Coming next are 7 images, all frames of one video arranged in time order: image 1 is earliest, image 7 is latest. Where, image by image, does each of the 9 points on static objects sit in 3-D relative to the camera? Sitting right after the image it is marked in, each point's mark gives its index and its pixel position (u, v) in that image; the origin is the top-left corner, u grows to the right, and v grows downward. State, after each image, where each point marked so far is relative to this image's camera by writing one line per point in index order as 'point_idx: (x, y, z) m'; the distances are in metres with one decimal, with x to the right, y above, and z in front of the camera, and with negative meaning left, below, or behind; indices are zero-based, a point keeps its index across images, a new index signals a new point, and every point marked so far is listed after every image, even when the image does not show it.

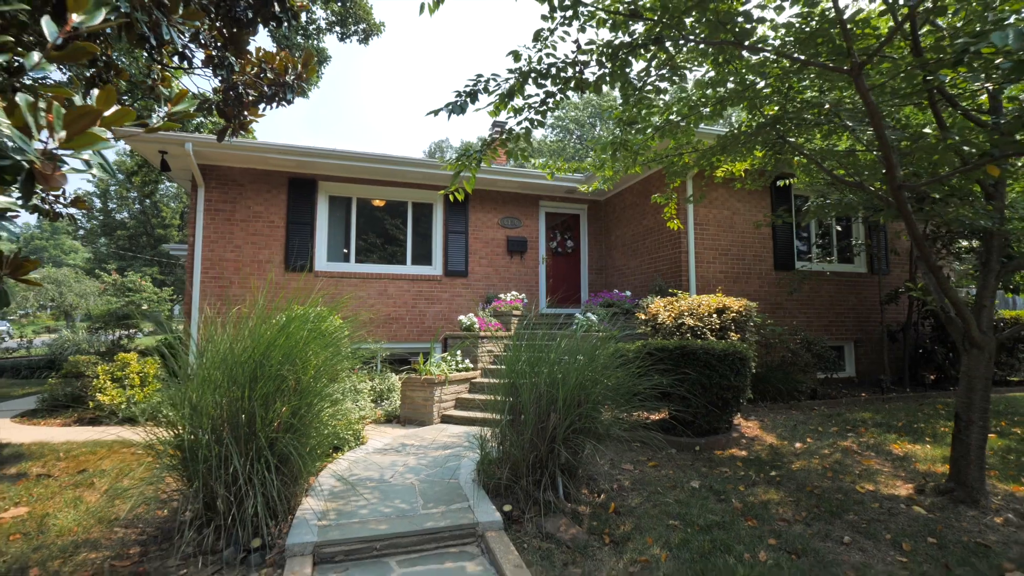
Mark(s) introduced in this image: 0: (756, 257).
0: (+5.2, +0.7, +8.4) m
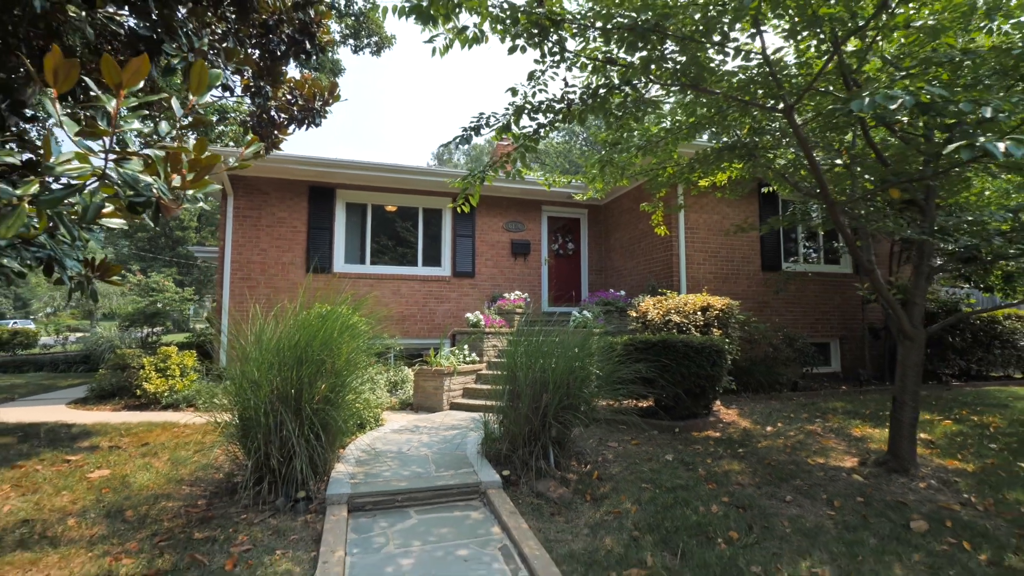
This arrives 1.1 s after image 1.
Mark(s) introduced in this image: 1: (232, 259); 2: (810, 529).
0: (+5.3, +0.7, +9.0) m
1: (-6.4, +0.7, +8.9) m
2: (+2.5, -2.1, +3.4) m
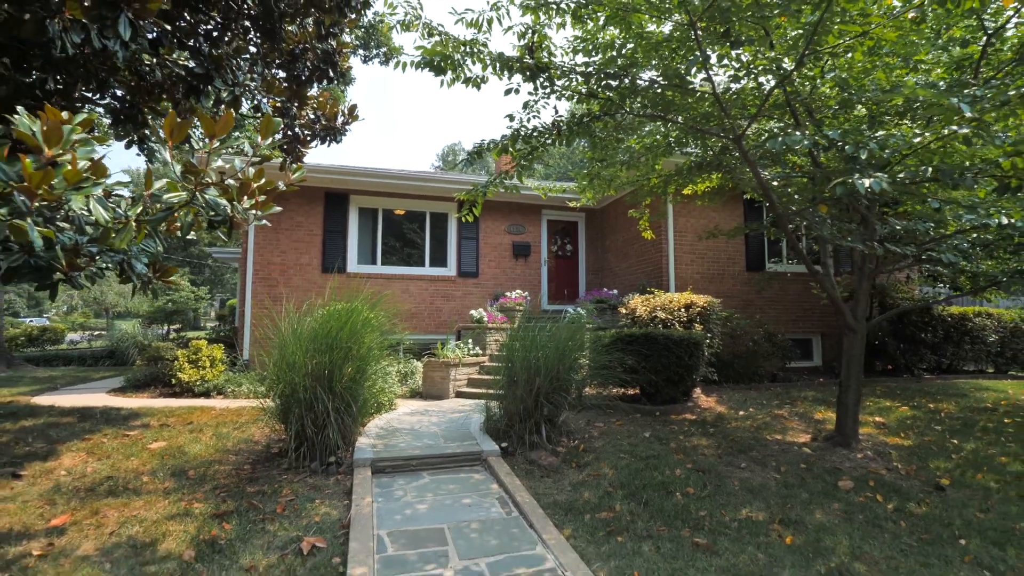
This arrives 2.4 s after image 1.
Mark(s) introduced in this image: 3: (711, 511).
0: (+5.3, +0.7, +9.7) m
1: (-6.4, +0.7, +9.7) m
2: (+2.5, -2.0, +4.0) m
3: (+1.8, -2.1, +3.6) m
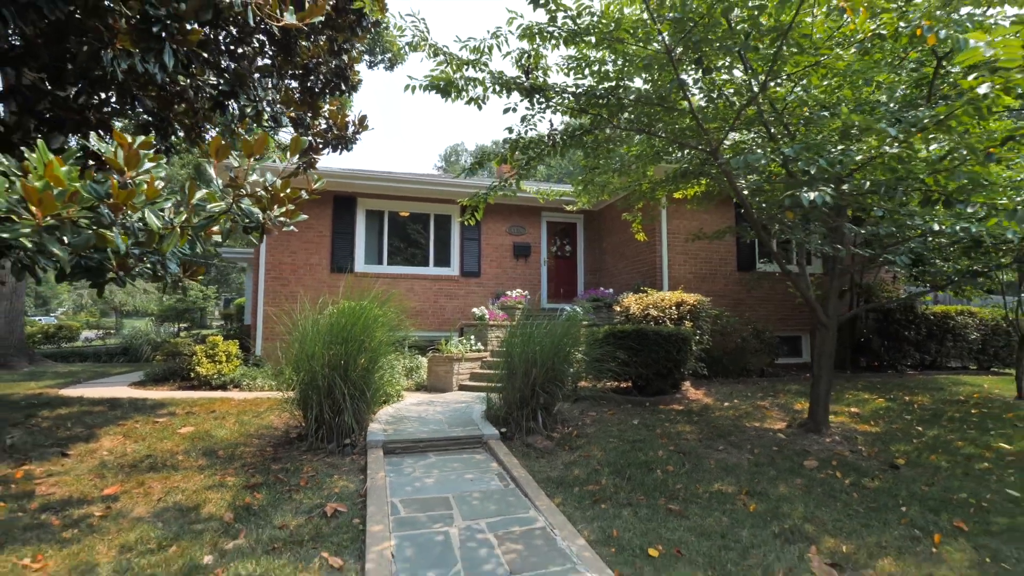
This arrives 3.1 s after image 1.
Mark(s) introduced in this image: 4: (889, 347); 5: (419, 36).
0: (+5.3, +0.7, +10.1) m
1: (-6.4, +0.7, +10.2) m
2: (+2.5, -2.0, +4.5) m
3: (+1.8, -2.0, +4.1) m
4: (+9.4, -1.5, +9.8) m
5: (-1.2, +3.3, +5.2) m
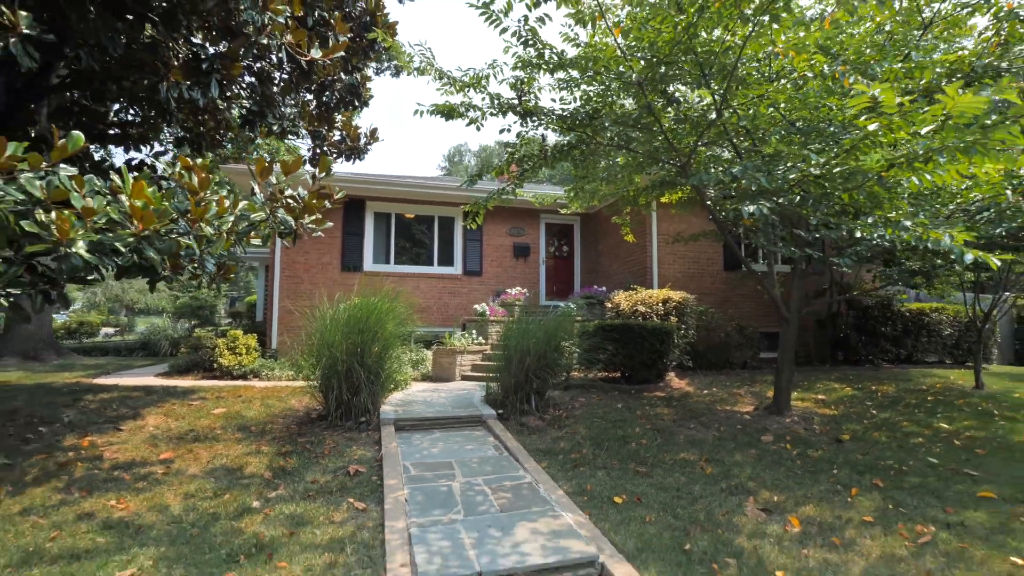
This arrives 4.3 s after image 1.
0: (+5.3, +0.7, +10.7) m
1: (-6.4, +0.8, +10.9) m
2: (+2.4, -2.0, +5.1) m
3: (+1.7, -2.0, +4.8) m
4: (+9.4, -1.4, +10.4) m
5: (-1.3, +3.4, +5.9) m
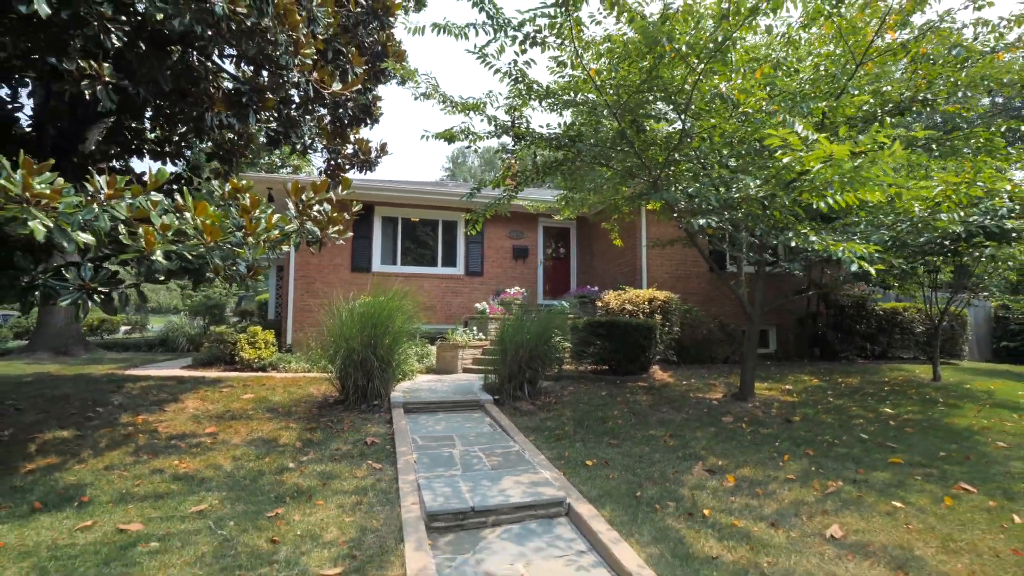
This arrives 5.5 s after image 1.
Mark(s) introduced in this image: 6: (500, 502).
0: (+5.3, +0.7, +11.4) m
1: (-6.4, +0.8, +11.8) m
2: (+2.3, -2.0, +5.9) m
3: (+1.6, -2.0, +5.5) m
4: (+9.3, -1.4, +11.1) m
5: (-1.4, +3.4, +6.7) m
6: (-0.1, -1.9, +3.6) m
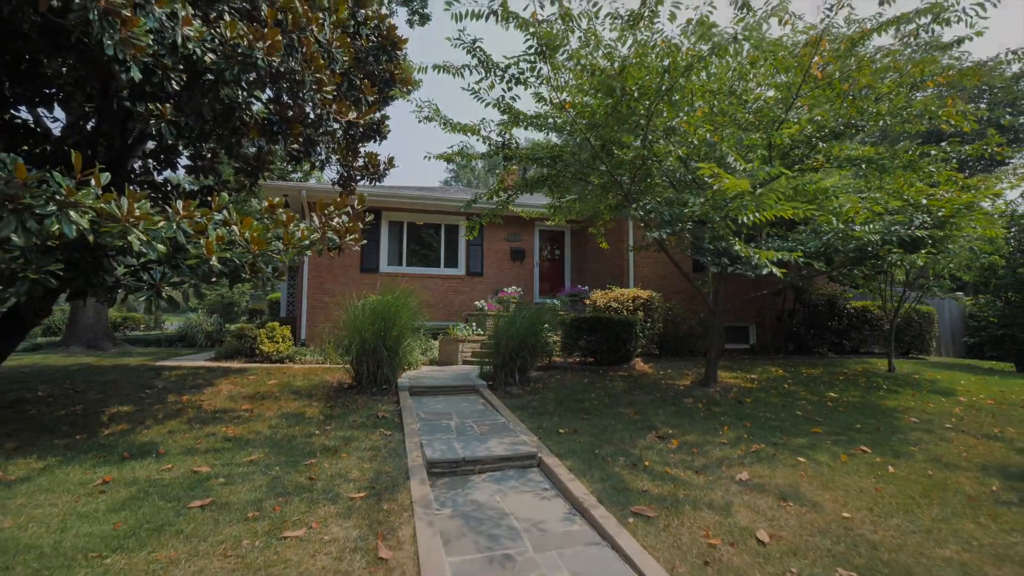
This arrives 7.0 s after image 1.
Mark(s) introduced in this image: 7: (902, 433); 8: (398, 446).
0: (+5.2, +0.8, +12.3) m
1: (-6.5, +0.8, +12.8) m
2: (+2.1, -2.0, +6.8) m
3: (+1.5, -2.0, +6.5) m
4: (+9.2, -1.4, +12.0) m
5: (-1.5, +3.4, +7.6) m
6: (-0.3, -1.9, +4.5) m
7: (+5.3, -2.0, +5.3) m
8: (-1.4, -2.0, +4.9) m
